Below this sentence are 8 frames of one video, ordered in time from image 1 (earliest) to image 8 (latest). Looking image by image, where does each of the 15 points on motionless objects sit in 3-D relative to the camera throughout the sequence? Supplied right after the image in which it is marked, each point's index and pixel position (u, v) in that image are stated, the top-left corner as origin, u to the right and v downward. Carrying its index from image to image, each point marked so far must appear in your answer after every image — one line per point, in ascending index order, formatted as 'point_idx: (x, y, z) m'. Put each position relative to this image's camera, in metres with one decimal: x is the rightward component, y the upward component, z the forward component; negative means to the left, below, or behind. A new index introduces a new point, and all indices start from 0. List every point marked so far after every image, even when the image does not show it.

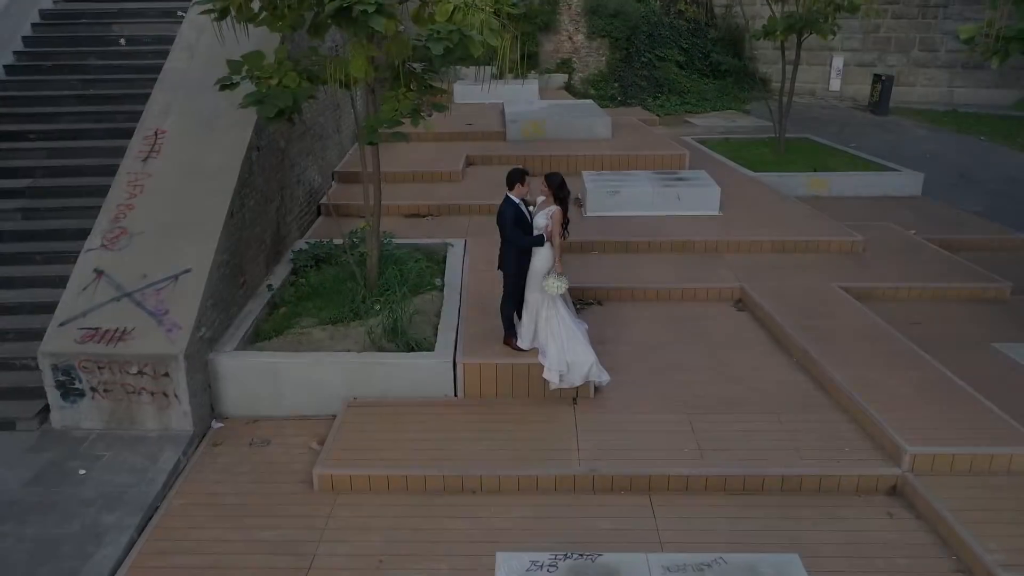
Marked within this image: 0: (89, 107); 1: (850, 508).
0: (-3.5, +1.5, +6.9) m
1: (+1.8, -1.1, +4.3) m
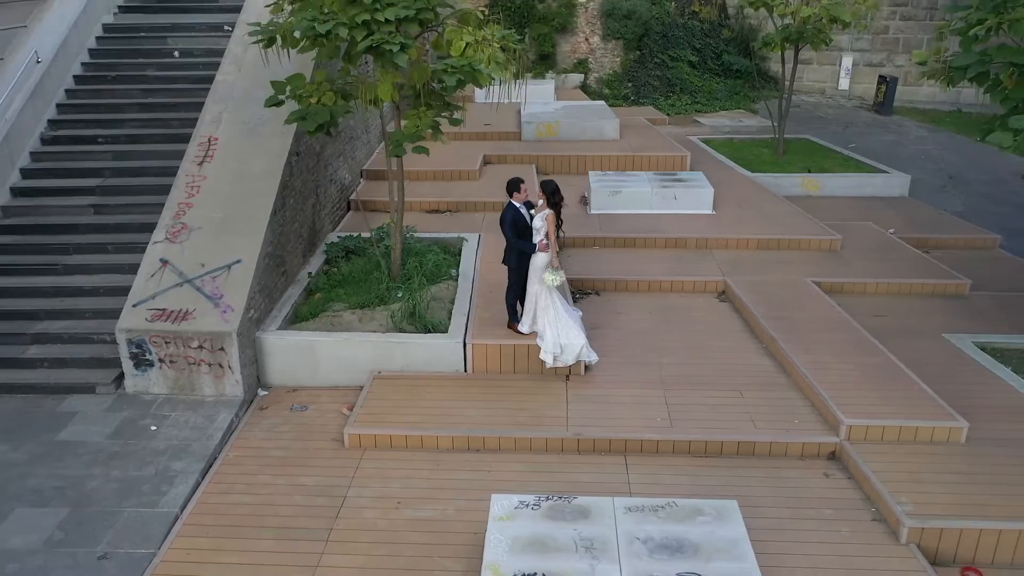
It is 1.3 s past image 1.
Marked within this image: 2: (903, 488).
0: (-3.4, +1.6, +7.8) m
1: (+1.8, -1.1, +5.0) m
2: (+2.2, -1.1, +4.7) m
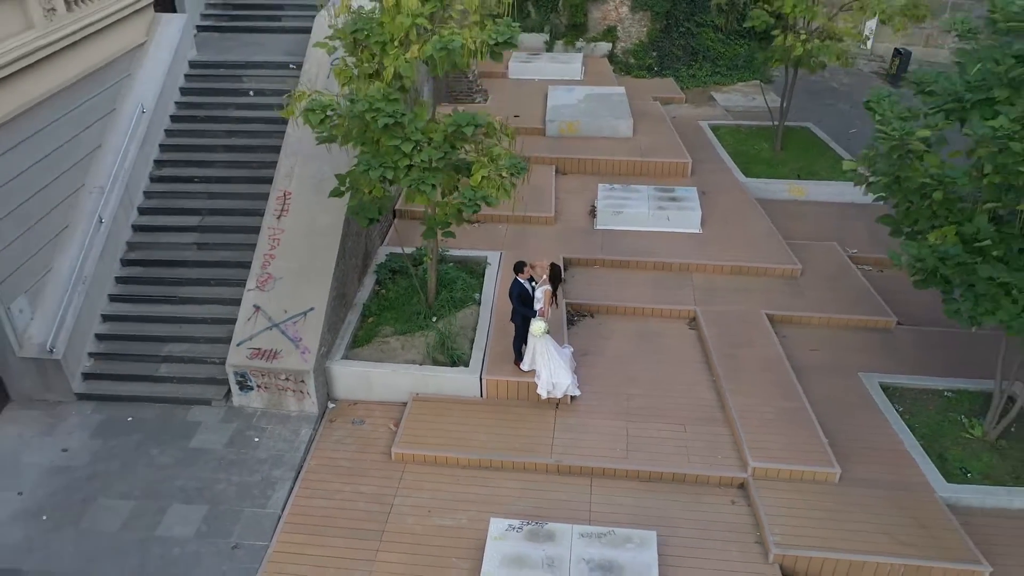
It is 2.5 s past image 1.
0: (-3.2, +1.5, +9.5) m
1: (+1.7, -1.8, +7.0) m
2: (+2.2, -1.9, +6.6) m
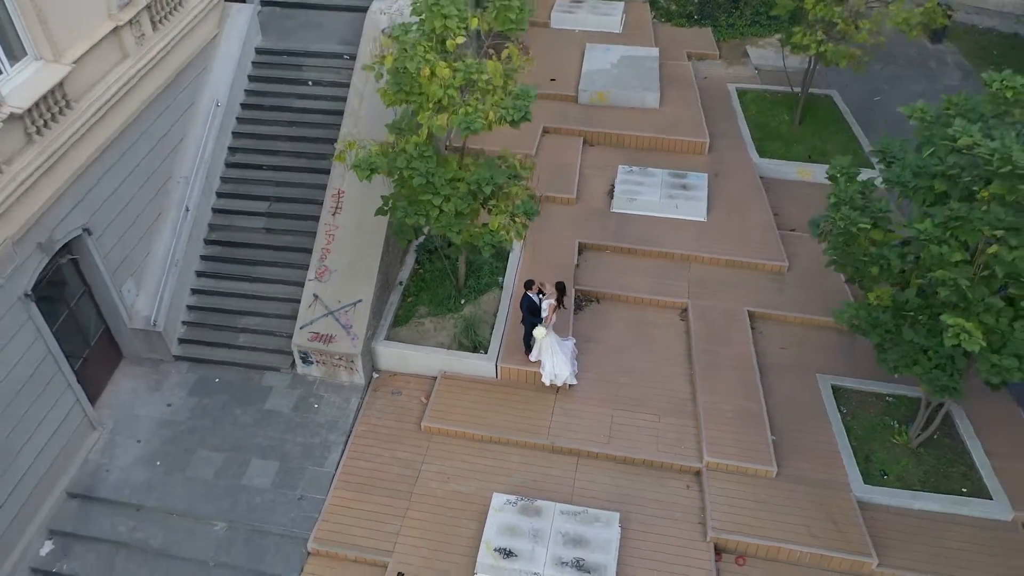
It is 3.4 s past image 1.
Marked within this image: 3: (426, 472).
0: (-2.9, +1.9, +10.9) m
1: (+1.7, -2.1, +8.8) m
2: (+2.2, -2.3, +8.4) m
3: (-0.9, -2.0, +8.9) m
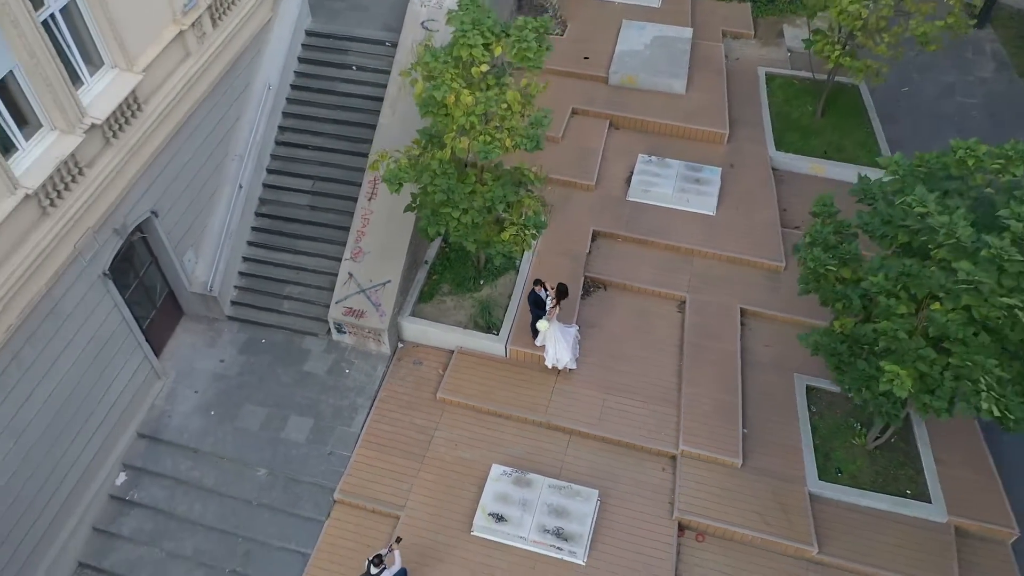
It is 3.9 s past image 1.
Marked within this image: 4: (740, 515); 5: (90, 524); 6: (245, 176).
0: (-2.5, +2.3, +12.0) m
1: (+1.7, -2.2, +10.1) m
2: (+2.1, -2.4, +9.7) m
3: (-0.9, -1.9, +10.3) m
4: (+2.7, -2.6, +9.5) m
5: (-5.1, -2.8, +9.8) m
6: (-3.8, +1.6, +11.6) m
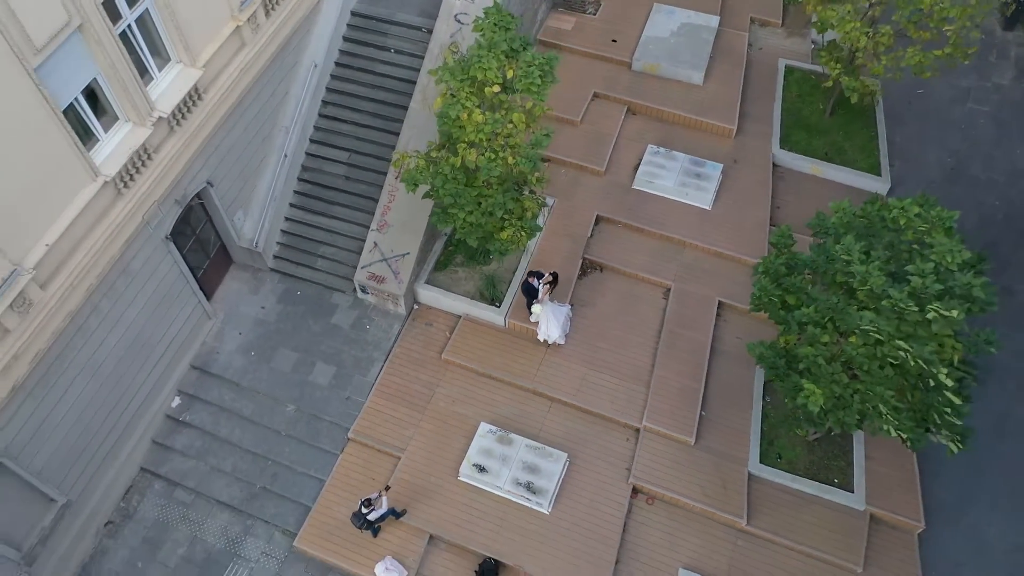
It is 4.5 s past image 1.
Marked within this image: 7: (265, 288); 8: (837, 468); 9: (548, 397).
0: (-2.2, +3.0, +13.3) m
1: (+1.5, -2.1, +11.8) m
2: (+1.9, -2.4, +11.4) m
3: (-1.1, -1.6, +12.1) m
4: (+2.4, -2.7, +11.2) m
5: (-5.3, -2.2, +12.0) m
6: (-3.6, +2.3, +13.1) m
7: (-4.0, 0.0, +13.2) m
8: (+4.5, -2.5, +11.3) m
9: (+0.5, -1.6, +12.0) m
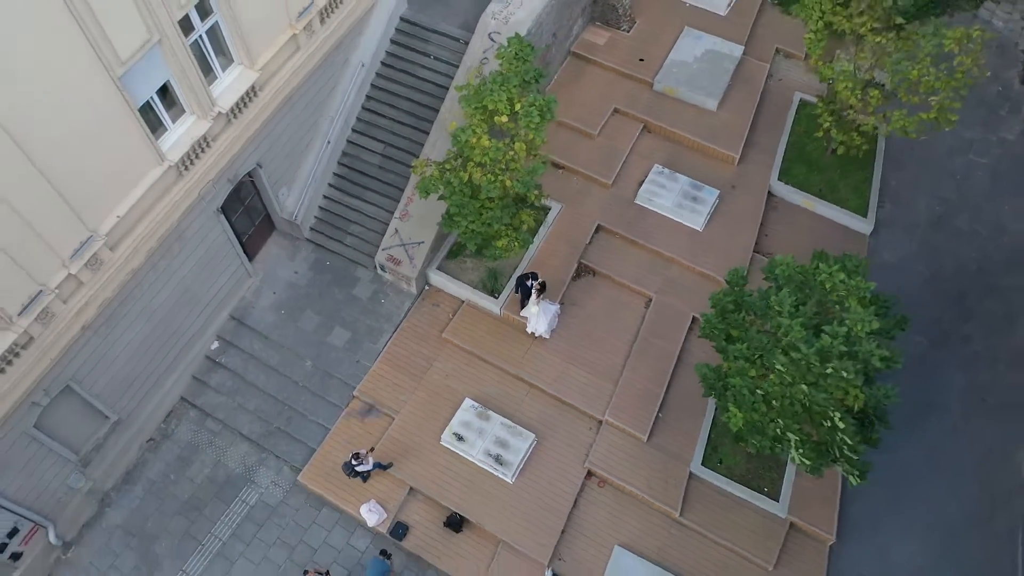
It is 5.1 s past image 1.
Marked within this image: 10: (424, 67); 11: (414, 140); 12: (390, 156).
0: (-1.8, +3.3, +14.9) m
1: (+1.2, -2.2, +13.5) m
2: (+1.4, -2.6, +13.1) m
3: (-1.3, -1.4, +14.0) m
4: (+1.9, -3.0, +12.9) m
5: (-5.6, -1.5, +14.2) m
6: (-3.3, +2.8, +14.9) m
7: (-4.0, +0.6, +15.2) m
8: (+4.1, -3.0, +12.9) m
9: (+0.3, -1.6, +13.8) m
10: (-1.6, +4.1, +14.9) m
11: (-1.8, +2.7, +14.8) m
12: (-2.2, +2.4, +14.9) m
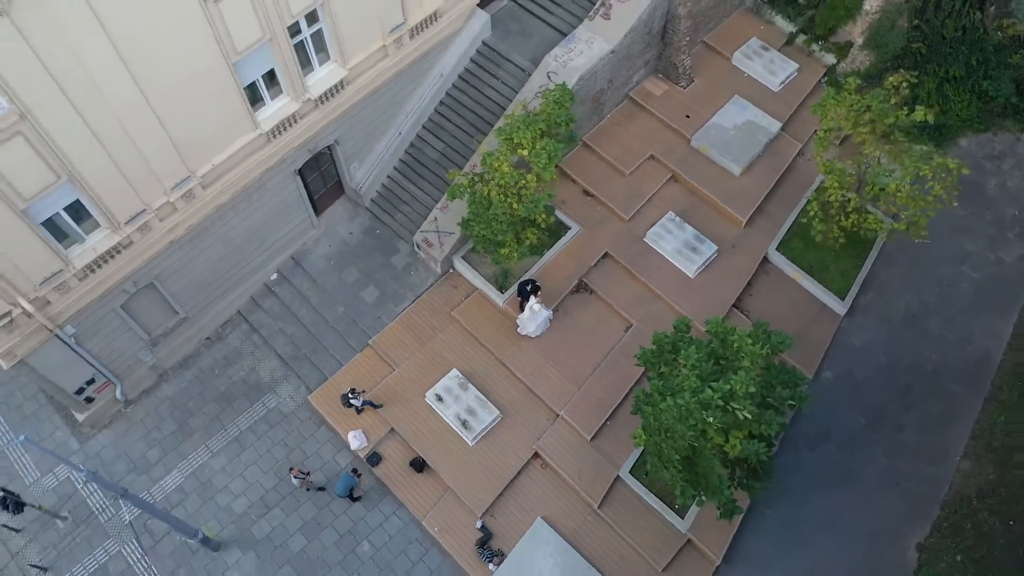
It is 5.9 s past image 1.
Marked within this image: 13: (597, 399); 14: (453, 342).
0: (-0.8, +3.7, +17.6) m
1: (+0.6, -2.4, +16.0) m
2: (+0.7, -2.9, +15.6) m
3: (-1.5, -1.0, +16.8) m
4: (+1.1, -3.4, +15.4) m
5: (-5.6, -0.1, +17.5) m
6: (-2.3, +3.5, +17.7) m
7: (-3.4, +1.5, +18.2) m
8: (+3.2, -3.9, +15.1) m
9: (-0.1, -1.6, +16.4) m
10: (-0.4, +4.4, +17.5) m
11: (-0.9, +3.1, +17.5) m
12: (-1.4, +2.9, +17.7) m
13: (+1.7, -2.2, +15.9) m
14: (-1.2, -1.1, +16.7) m
